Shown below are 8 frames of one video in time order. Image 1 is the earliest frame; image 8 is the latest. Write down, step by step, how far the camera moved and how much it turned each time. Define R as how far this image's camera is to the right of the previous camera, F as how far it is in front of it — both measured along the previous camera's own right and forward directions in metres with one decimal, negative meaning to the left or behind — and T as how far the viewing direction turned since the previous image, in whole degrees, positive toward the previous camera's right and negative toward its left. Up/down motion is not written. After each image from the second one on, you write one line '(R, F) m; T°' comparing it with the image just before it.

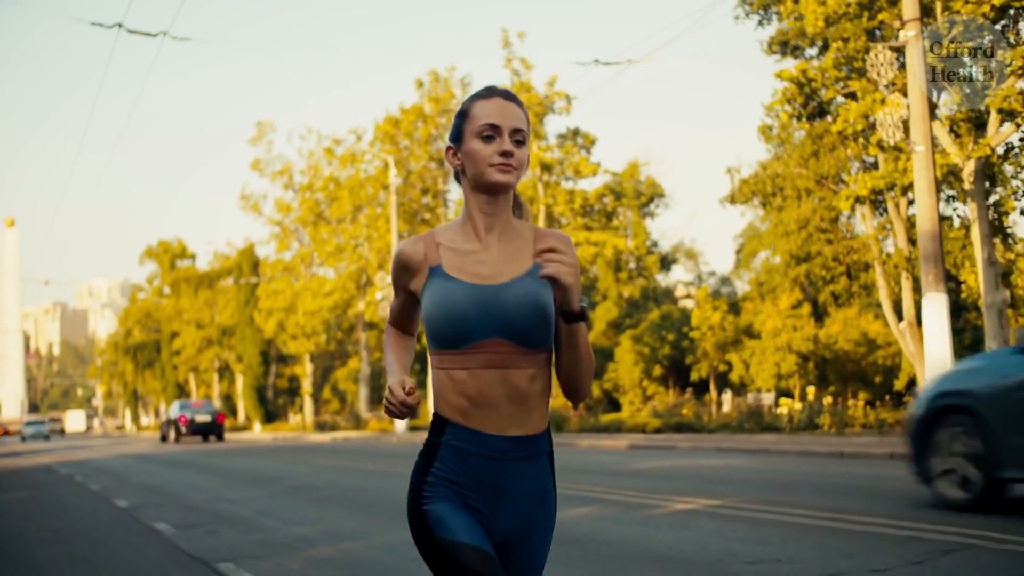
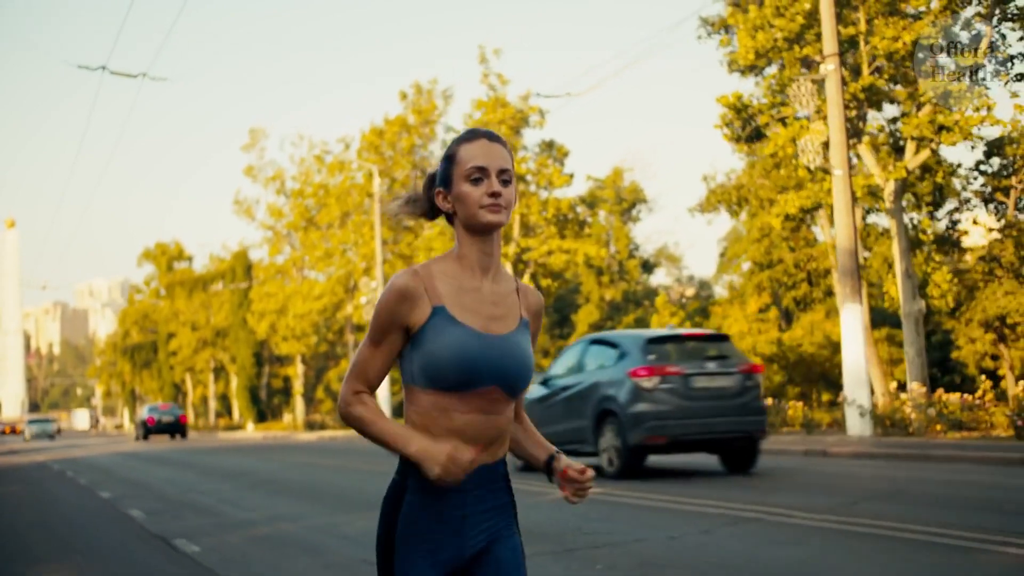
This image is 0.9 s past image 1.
(+0.9, -1.9) m; 0°
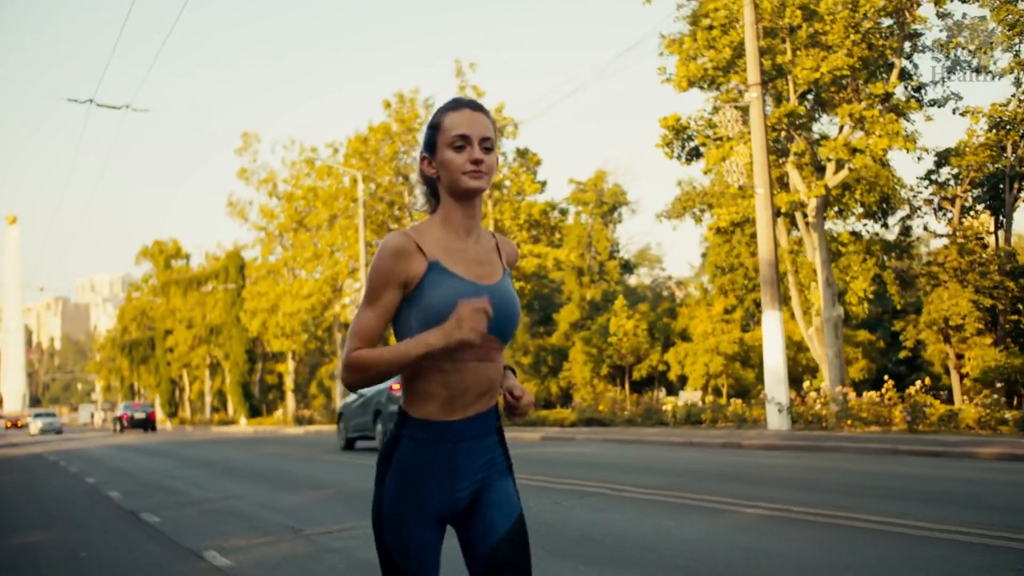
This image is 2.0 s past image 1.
(+1.0, -2.2) m; 0°
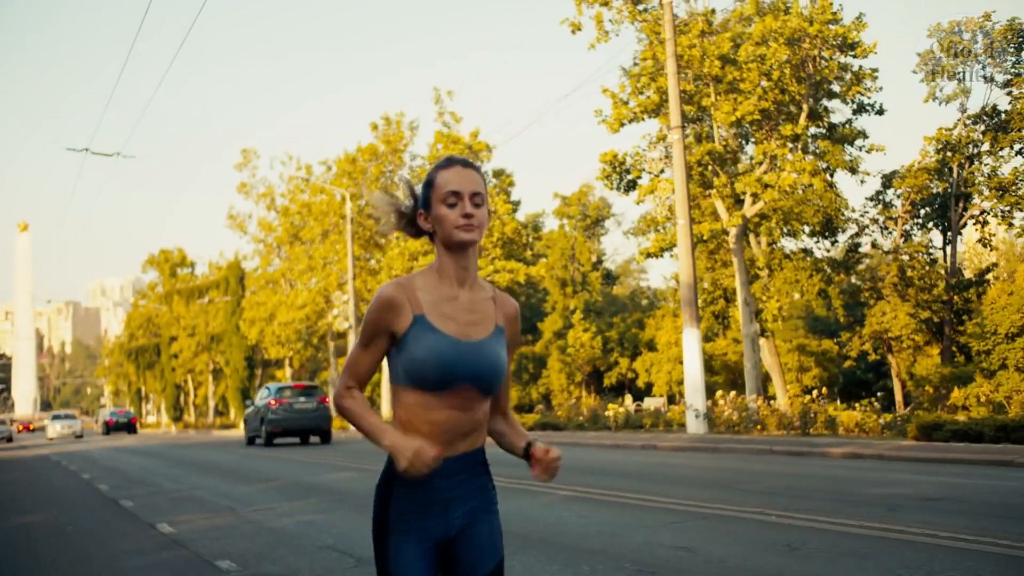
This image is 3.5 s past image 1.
(+1.4, -3.1) m; 0°
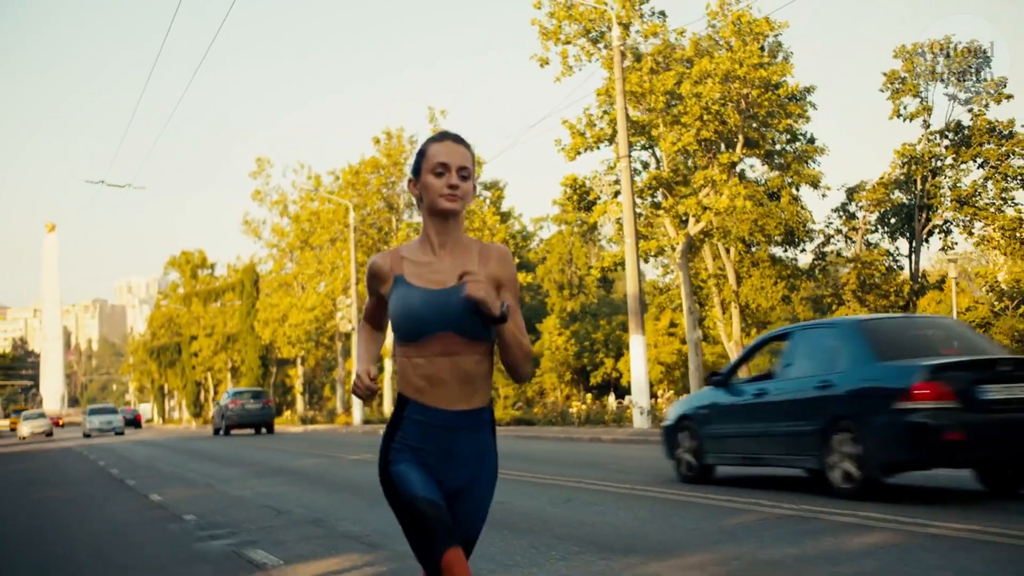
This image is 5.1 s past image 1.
(+1.5, -3.5) m; -1°
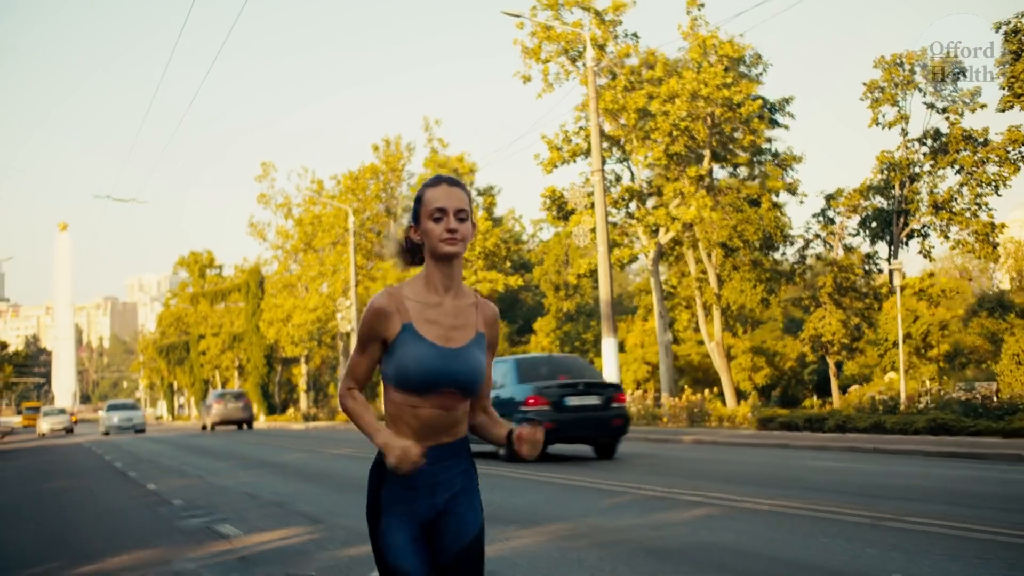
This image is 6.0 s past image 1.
(+0.8, -2.0) m; -1°
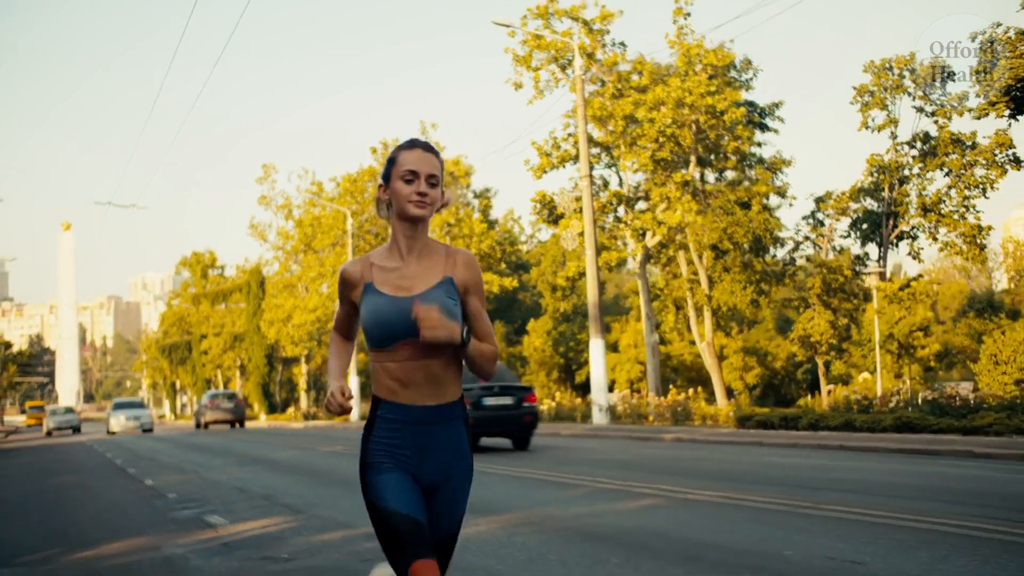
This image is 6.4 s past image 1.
(+0.4, -0.9) m; 0°
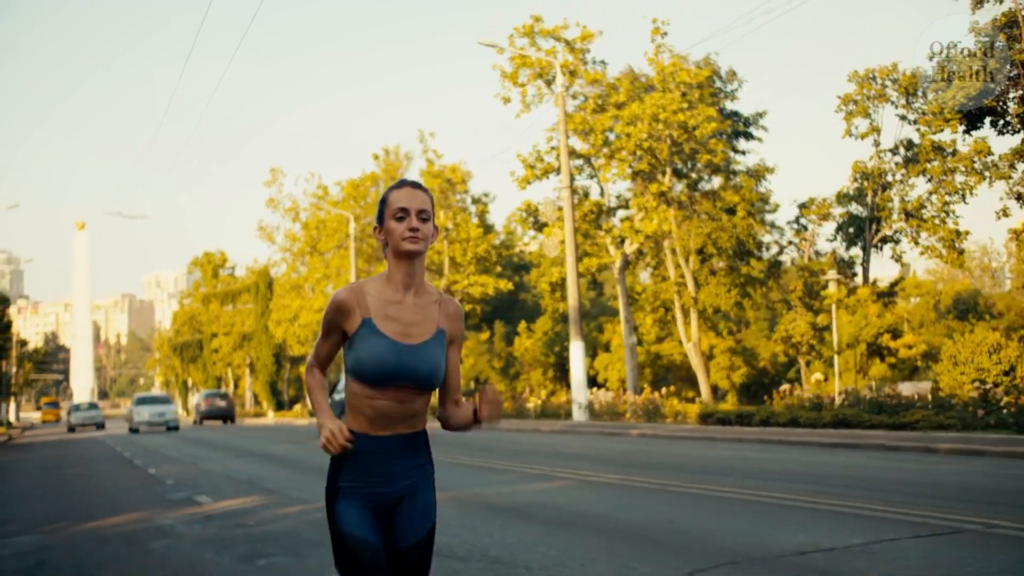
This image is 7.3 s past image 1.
(+0.8, -2.1) m; -1°
